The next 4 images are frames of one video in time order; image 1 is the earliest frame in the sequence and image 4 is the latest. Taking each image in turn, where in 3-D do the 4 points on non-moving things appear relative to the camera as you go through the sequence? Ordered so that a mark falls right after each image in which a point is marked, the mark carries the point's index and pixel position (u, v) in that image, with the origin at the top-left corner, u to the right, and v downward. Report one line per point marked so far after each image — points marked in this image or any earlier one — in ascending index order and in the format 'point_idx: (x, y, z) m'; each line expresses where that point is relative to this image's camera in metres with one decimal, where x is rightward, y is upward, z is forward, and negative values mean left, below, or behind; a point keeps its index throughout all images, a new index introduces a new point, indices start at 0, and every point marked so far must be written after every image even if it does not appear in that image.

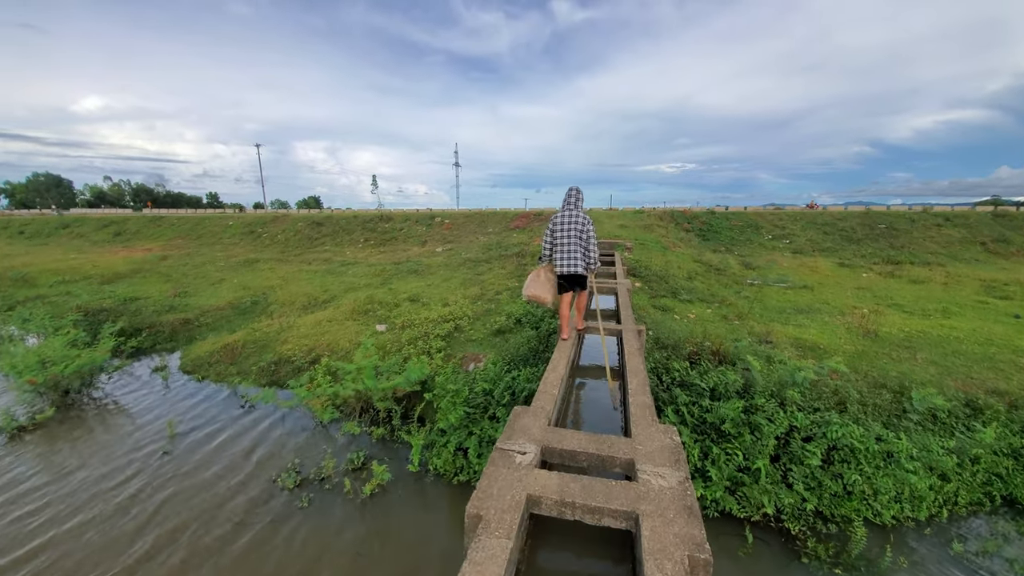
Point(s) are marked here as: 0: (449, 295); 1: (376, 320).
0: (-1.5, -0.2, +10.3) m
1: (-2.7, -0.6, +8.7) m
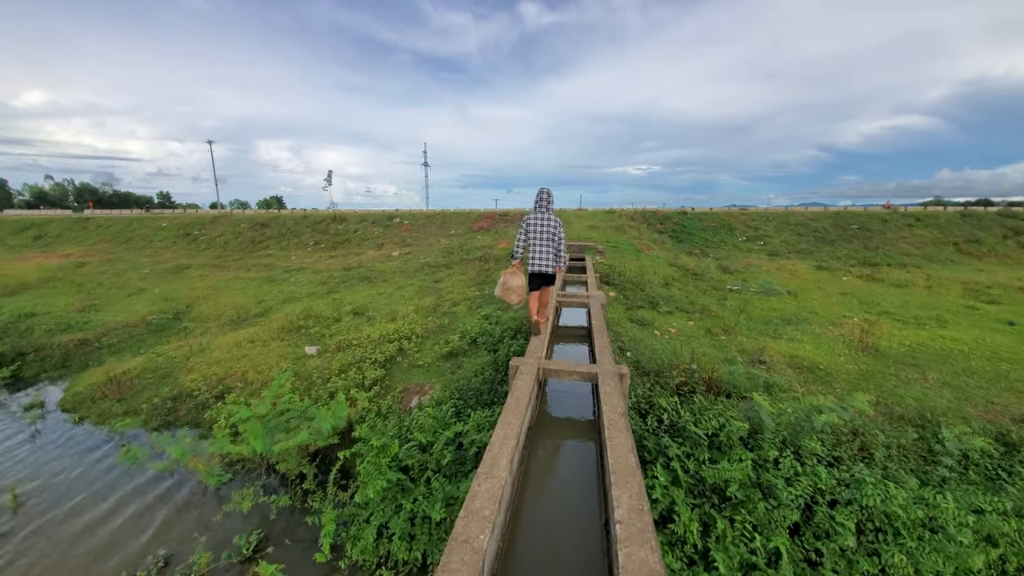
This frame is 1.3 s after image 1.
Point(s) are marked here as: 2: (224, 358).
0: (-2.3, -0.4, +9.0) m
1: (-3.4, -0.9, +7.3) m
2: (-4.6, -1.1, +7.2) m
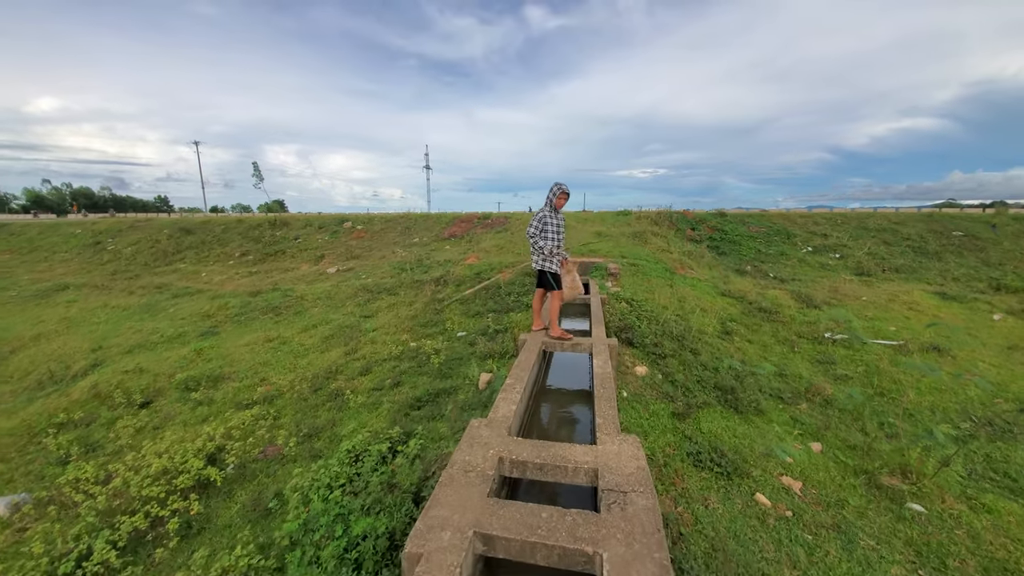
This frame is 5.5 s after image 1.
0: (-2.9, -1.0, +5.4) m
1: (-4.0, -1.5, +3.7) m
2: (-5.2, -1.7, +3.5) m
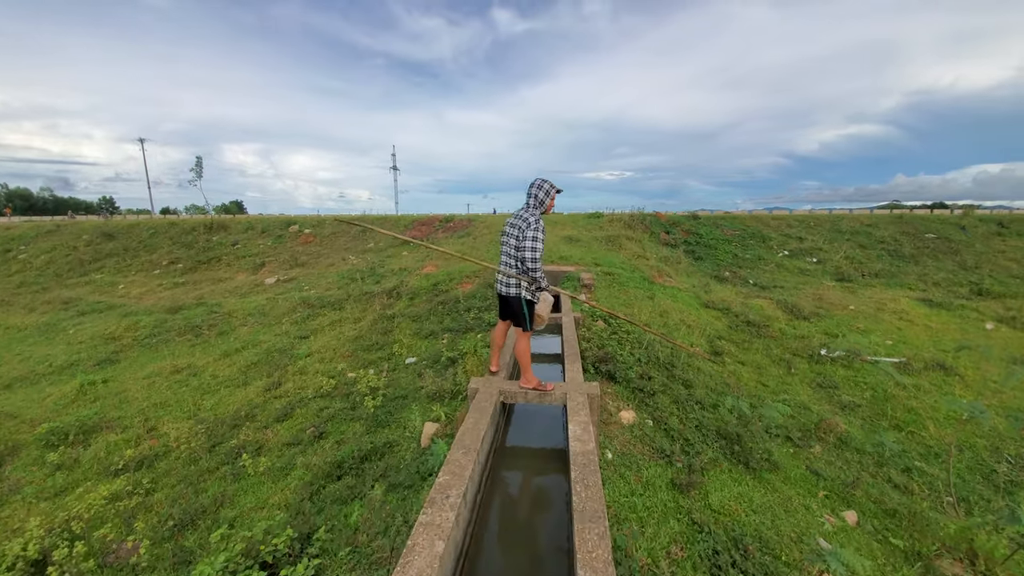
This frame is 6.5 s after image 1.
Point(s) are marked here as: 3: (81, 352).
0: (-3.3, -1.2, +4.3) m
1: (-4.3, -1.7, +2.5) m
2: (-5.5, -2.0, +2.3) m
3: (-6.2, -0.9, +6.5) m
